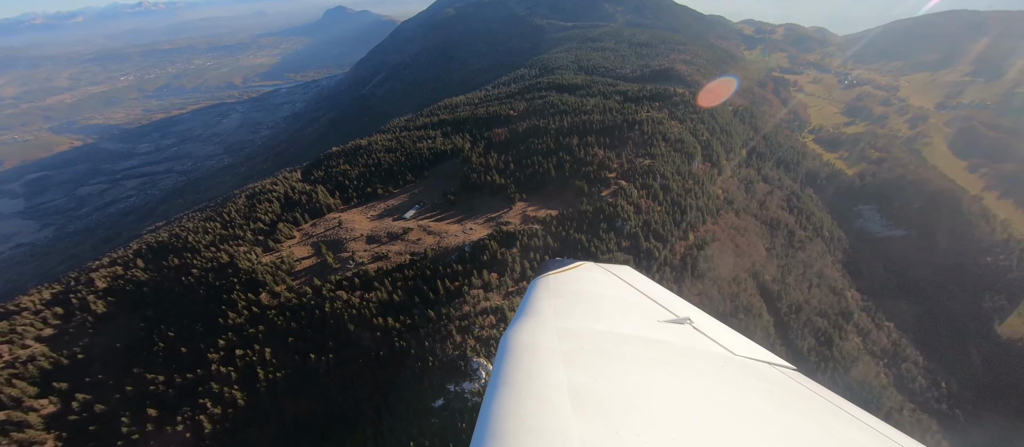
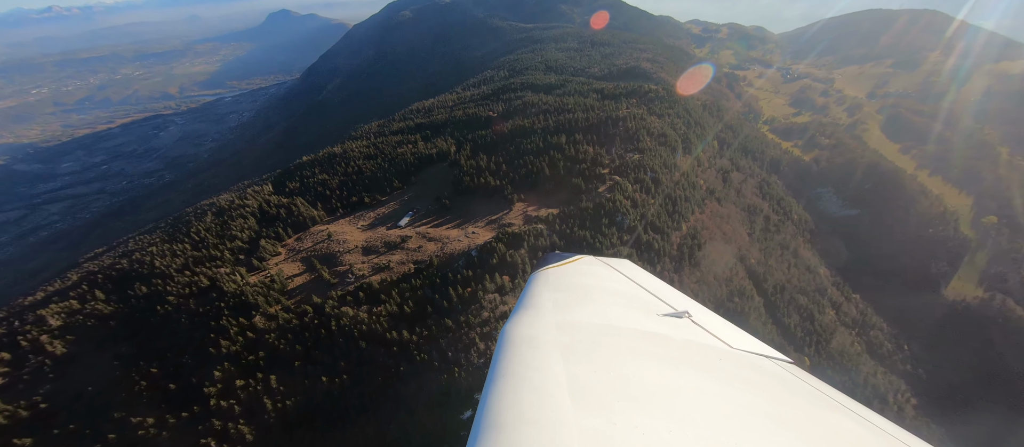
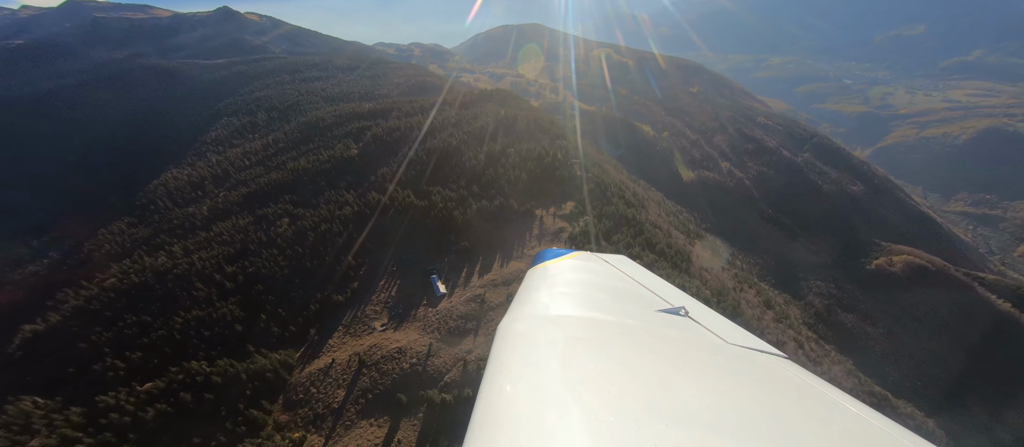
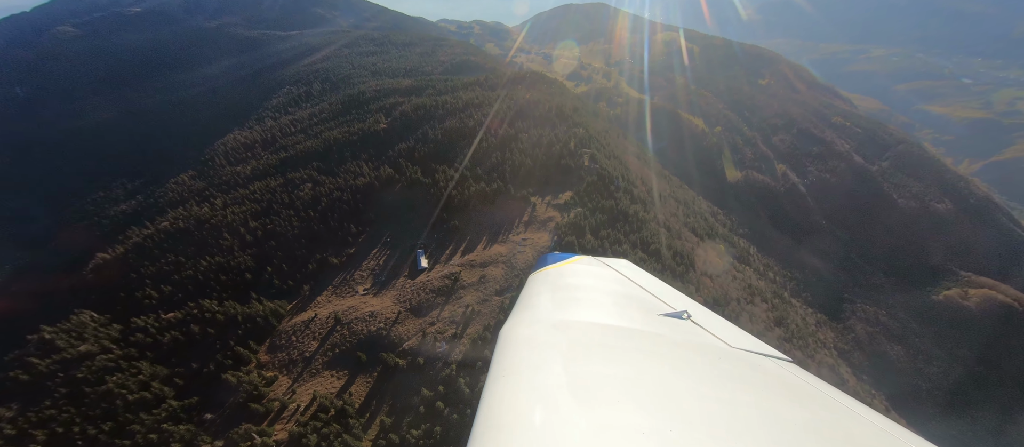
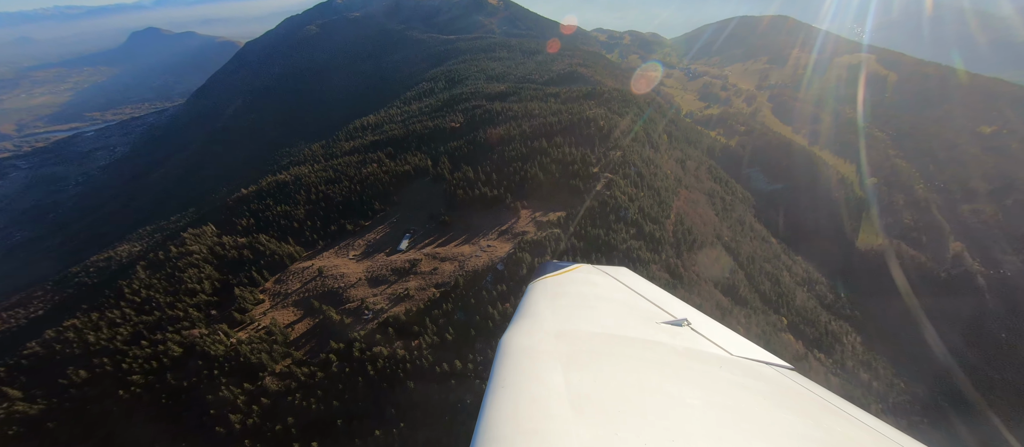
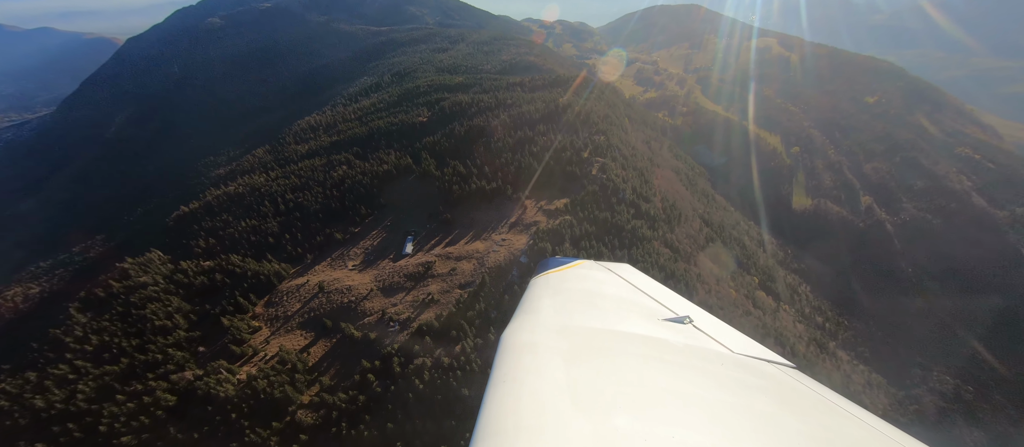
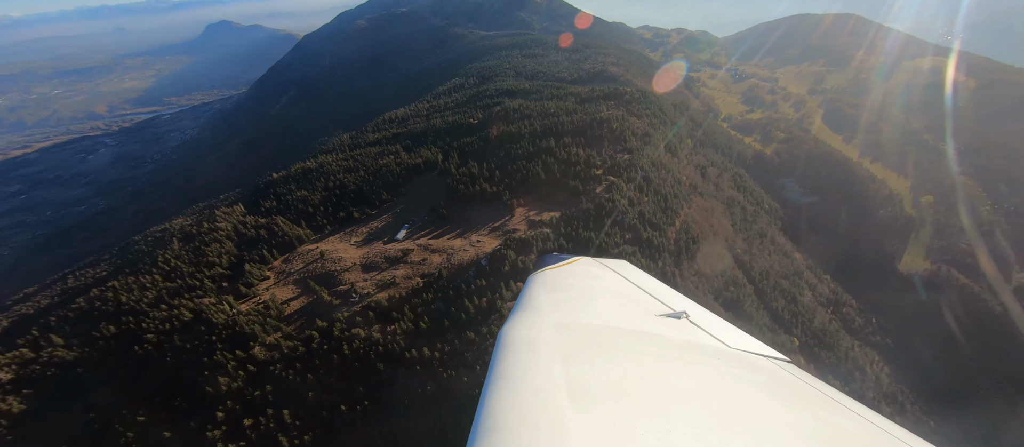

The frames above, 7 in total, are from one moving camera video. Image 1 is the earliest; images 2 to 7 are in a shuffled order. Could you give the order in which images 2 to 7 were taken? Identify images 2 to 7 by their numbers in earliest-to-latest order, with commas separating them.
2, 7, 5, 6, 4, 3
